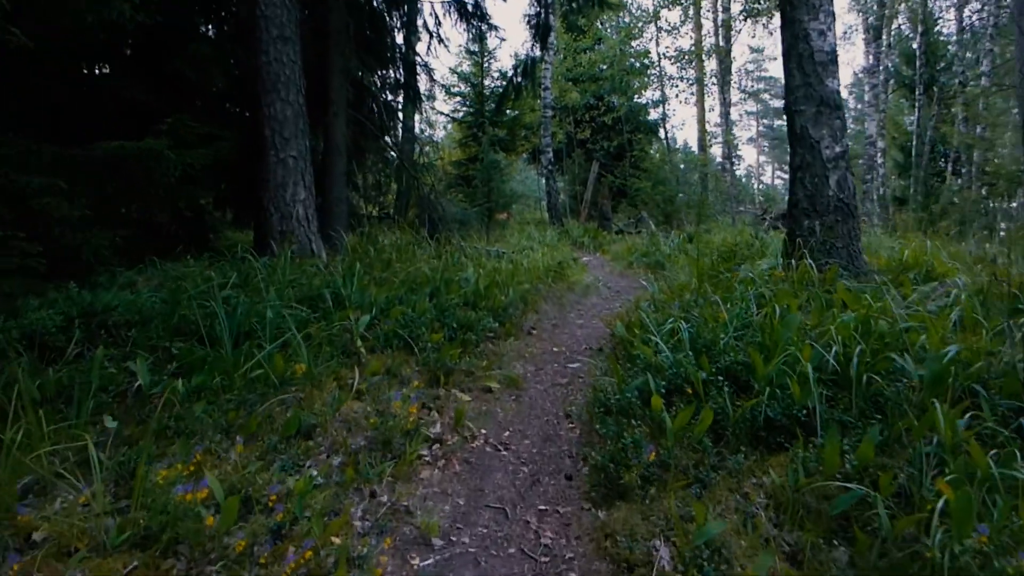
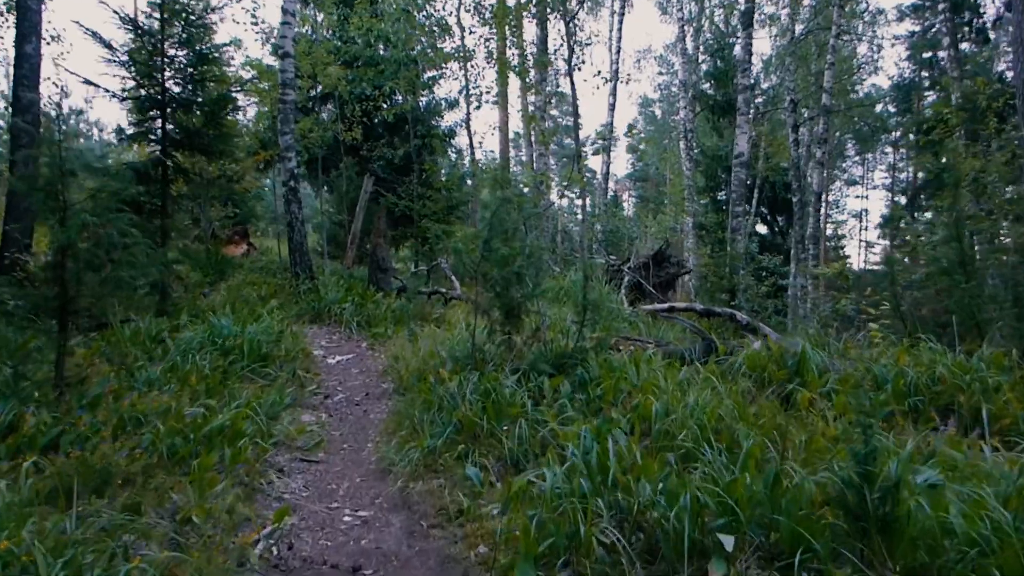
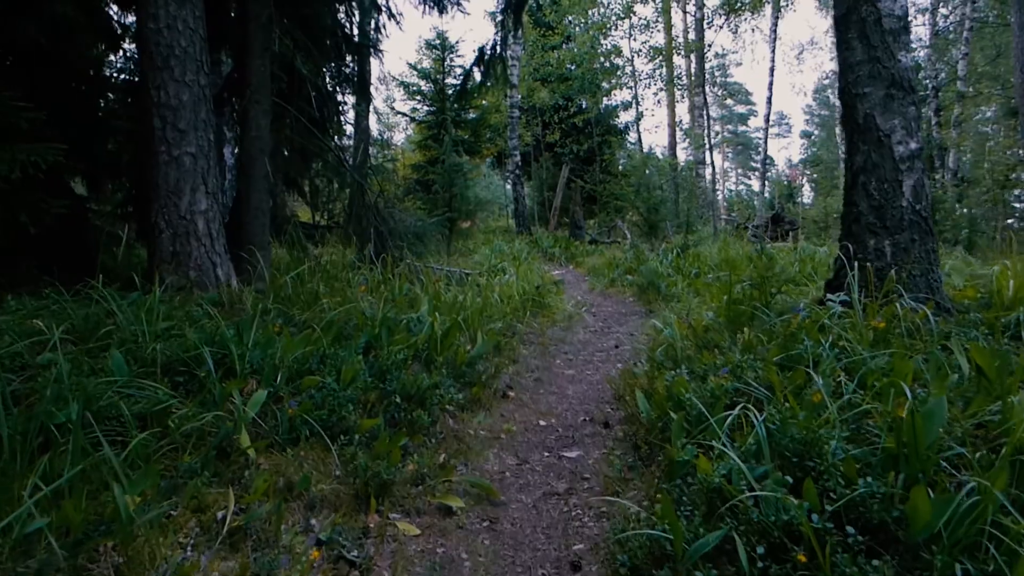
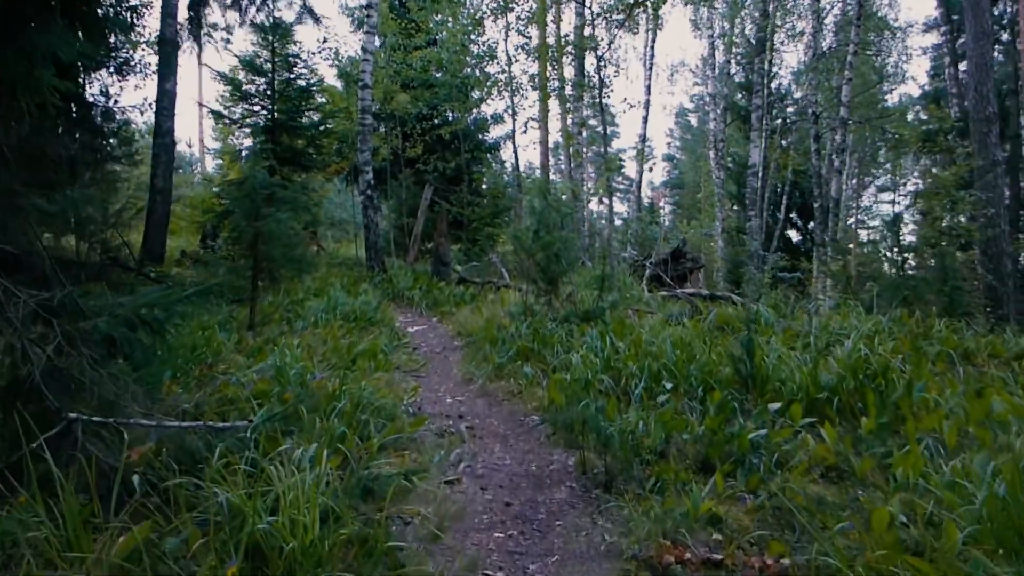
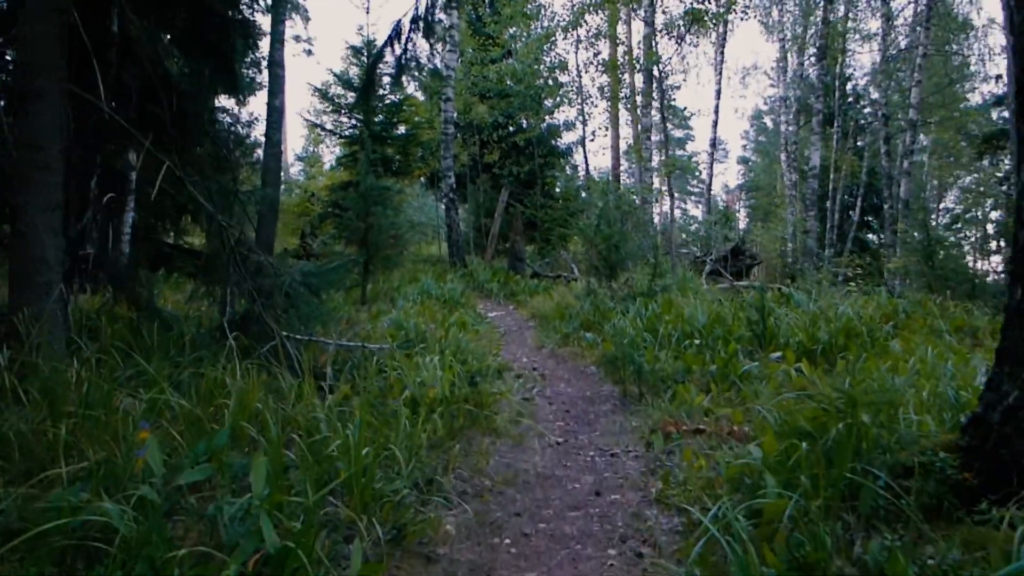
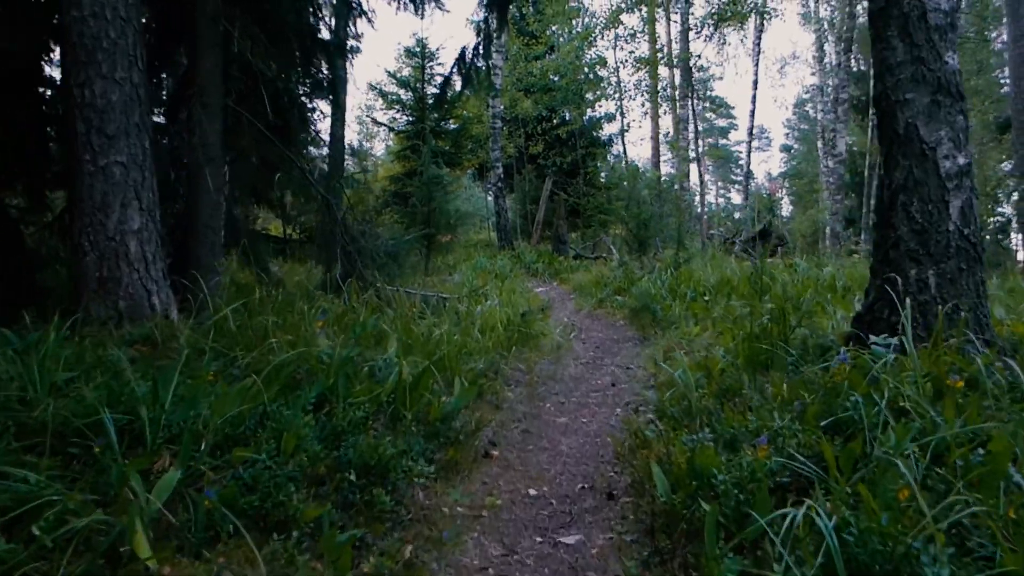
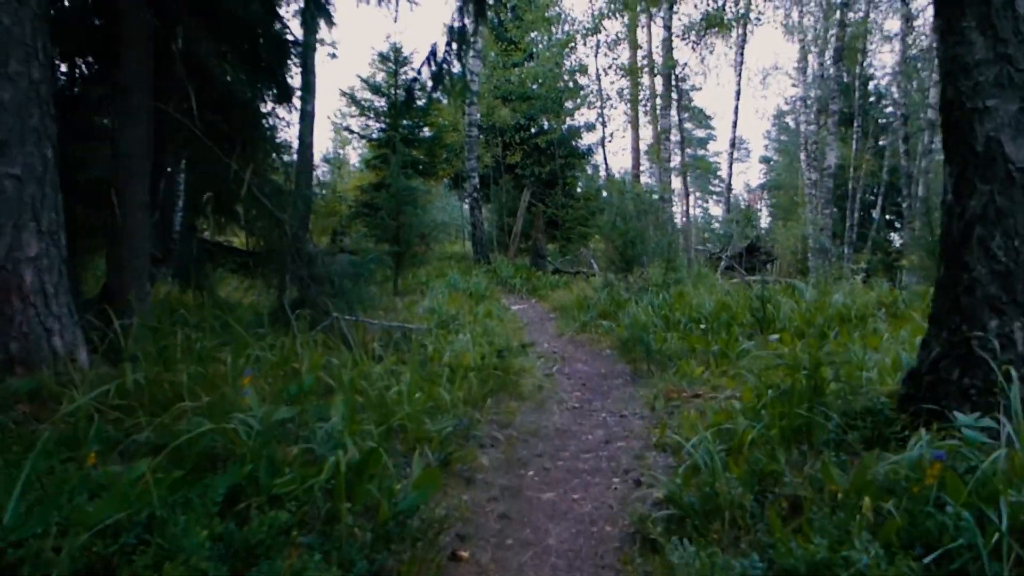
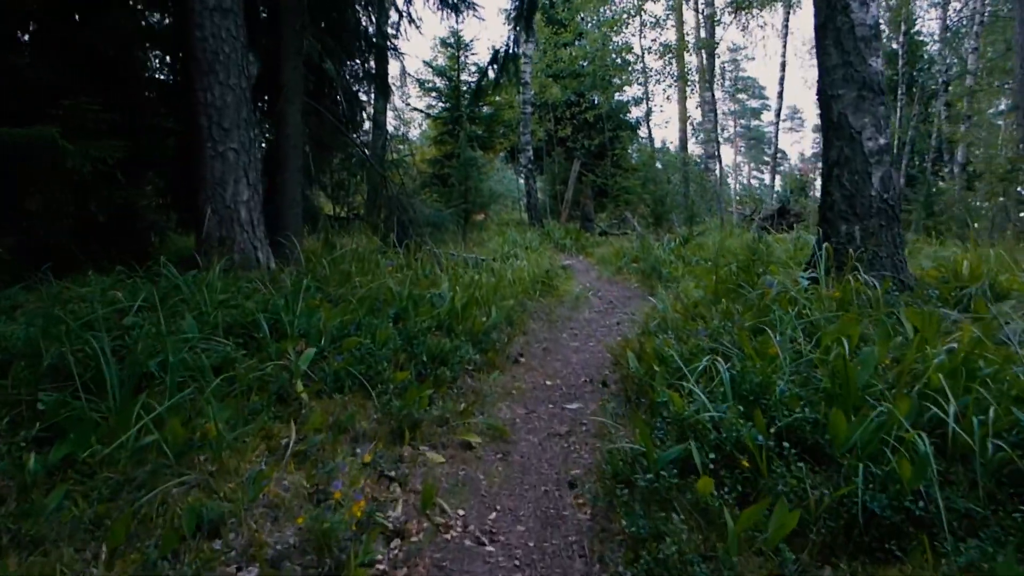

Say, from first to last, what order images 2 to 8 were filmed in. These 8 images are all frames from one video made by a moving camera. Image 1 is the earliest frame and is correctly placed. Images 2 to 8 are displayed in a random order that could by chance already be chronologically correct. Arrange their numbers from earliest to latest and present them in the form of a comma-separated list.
8, 3, 6, 7, 5, 4, 2
